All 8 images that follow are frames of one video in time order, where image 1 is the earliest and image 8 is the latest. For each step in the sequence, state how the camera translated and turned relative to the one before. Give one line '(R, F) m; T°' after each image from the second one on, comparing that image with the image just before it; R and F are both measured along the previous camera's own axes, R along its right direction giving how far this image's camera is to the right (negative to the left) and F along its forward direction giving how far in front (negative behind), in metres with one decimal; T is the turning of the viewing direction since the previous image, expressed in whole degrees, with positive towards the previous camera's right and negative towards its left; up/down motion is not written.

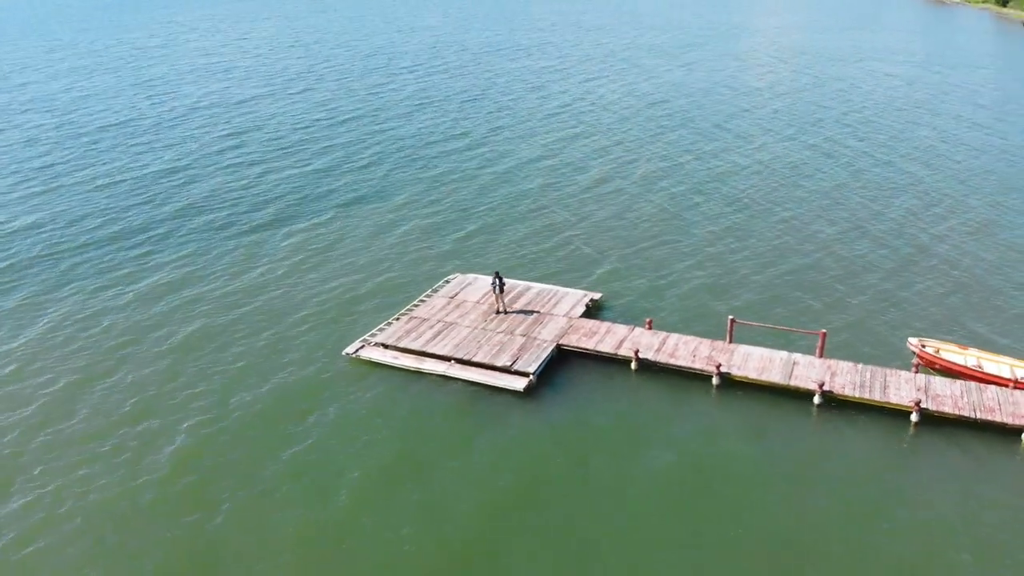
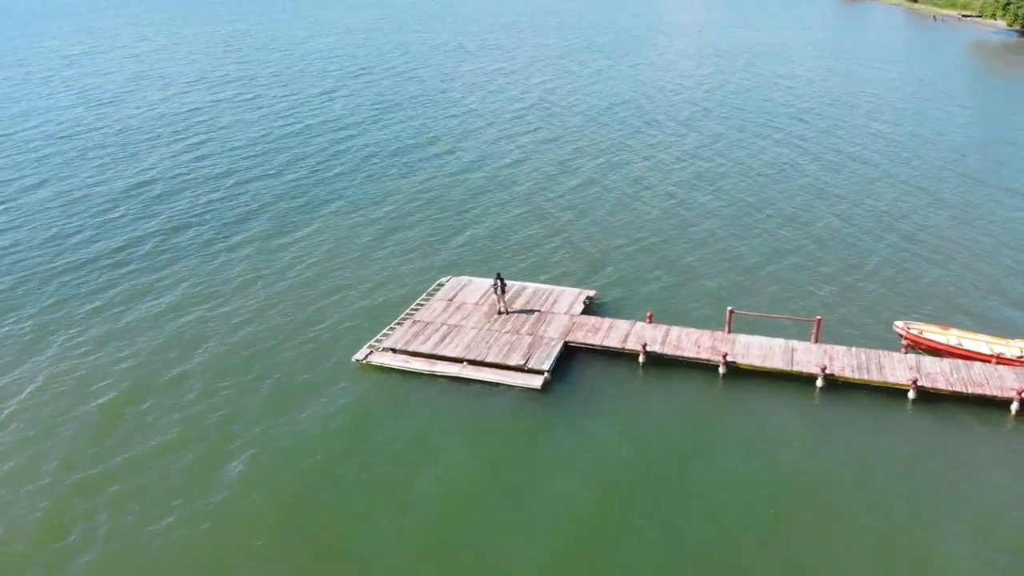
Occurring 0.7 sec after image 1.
(-5.1, -0.7) m; +5°
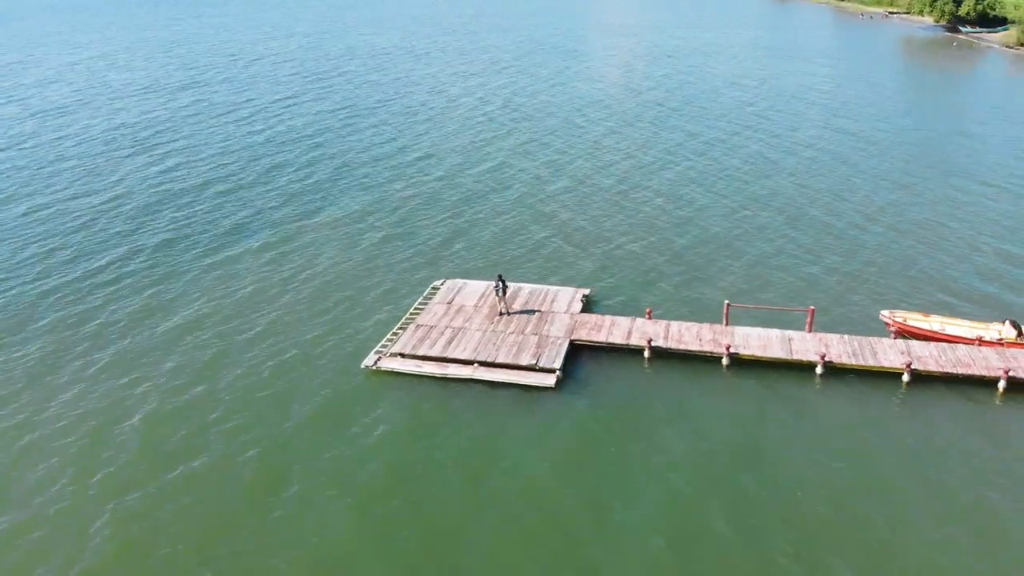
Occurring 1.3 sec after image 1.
(-4.5, -0.6) m; +5°
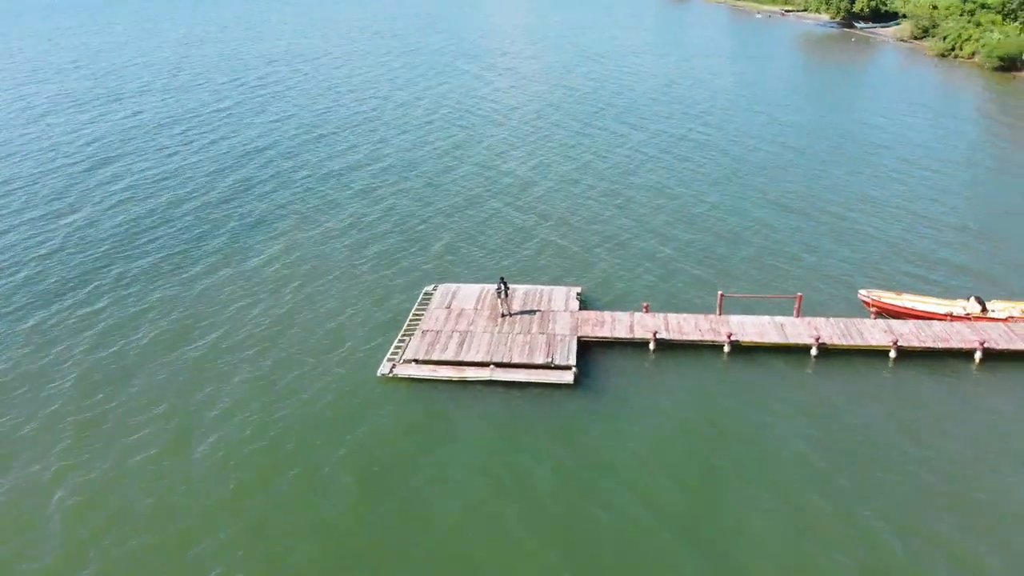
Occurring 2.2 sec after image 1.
(-7.1, -0.5) m; +7°
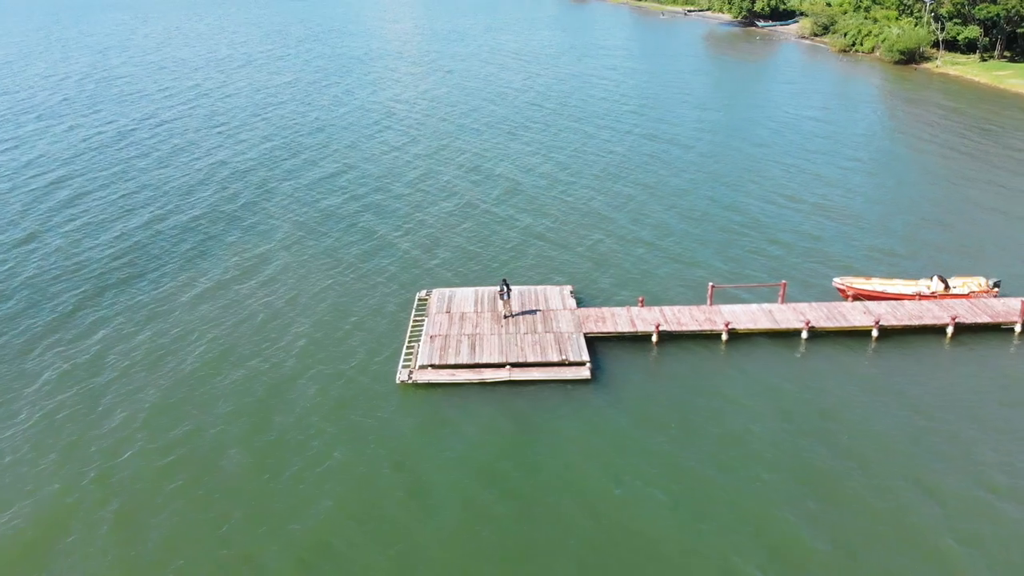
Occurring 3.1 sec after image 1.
(-7.3, -0.1) m; +7°
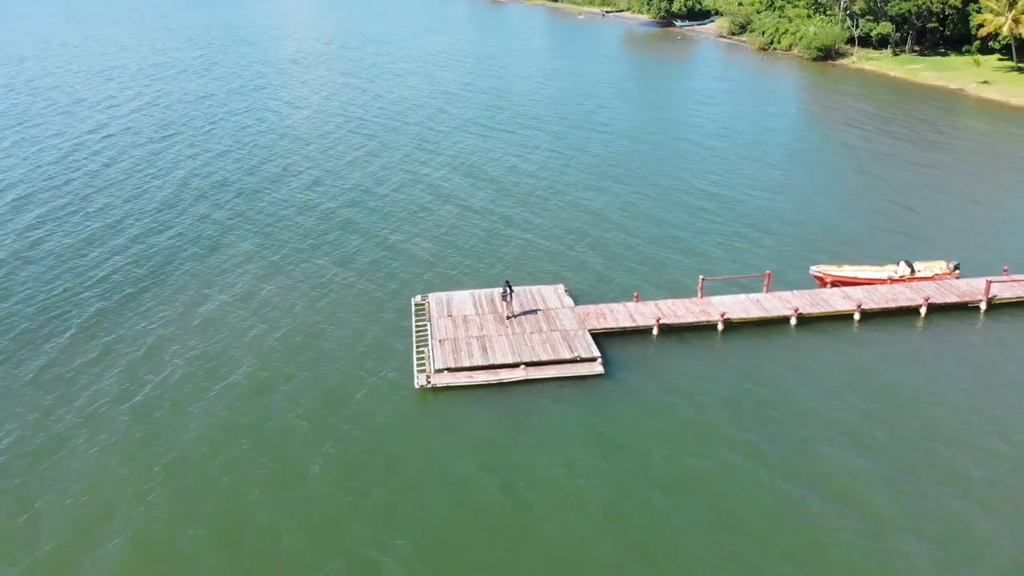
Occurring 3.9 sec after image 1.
(-6.6, 0.0) m; +7°
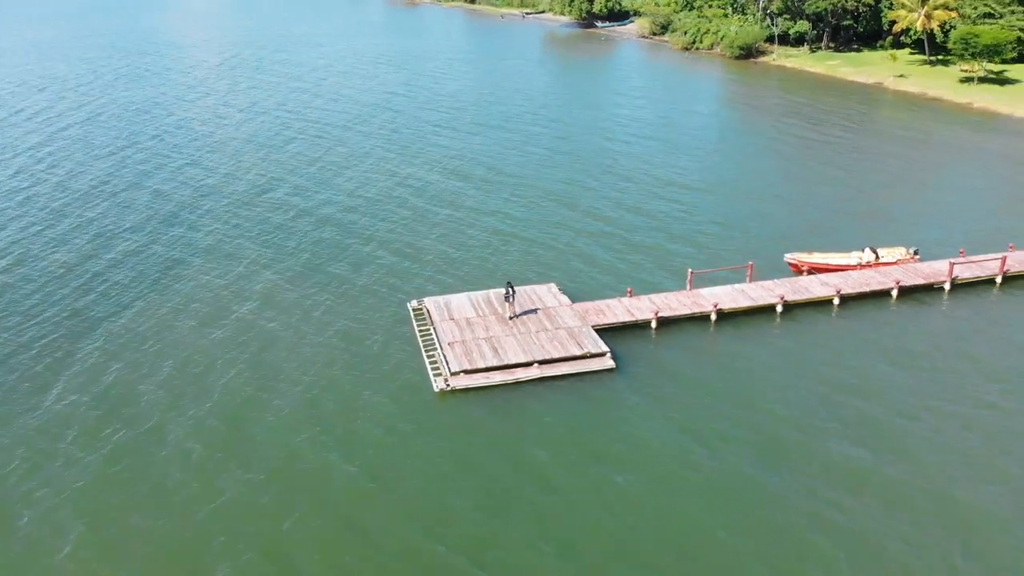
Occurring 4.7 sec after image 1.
(-6.6, +0.2) m; +7°
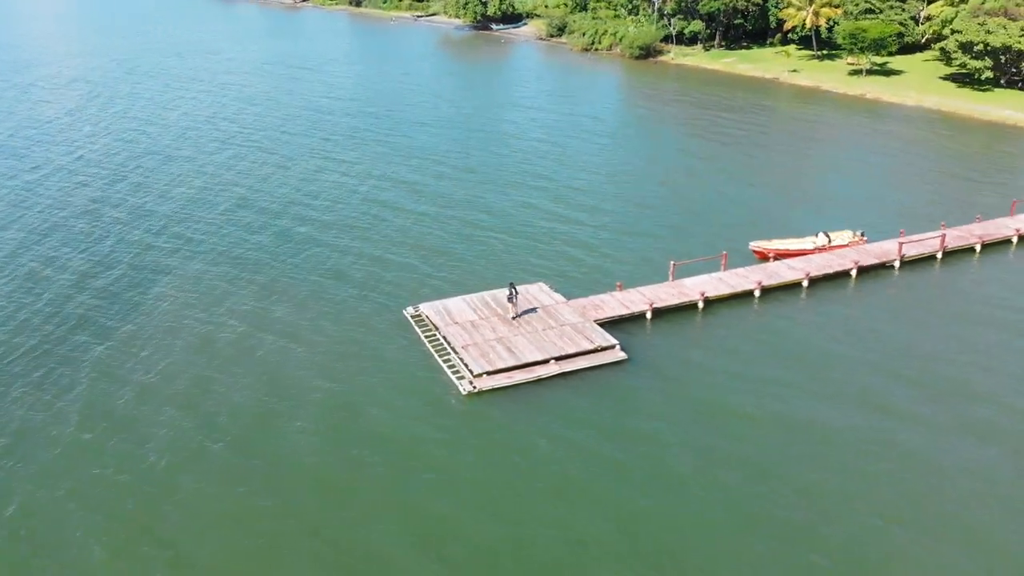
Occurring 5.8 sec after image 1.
(-9.1, +0.7) m; +9°
